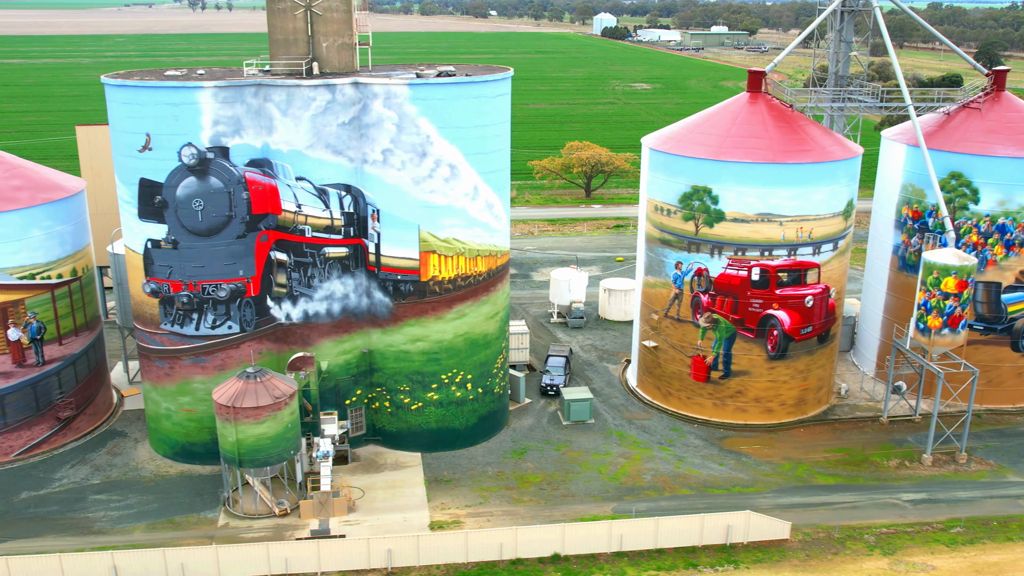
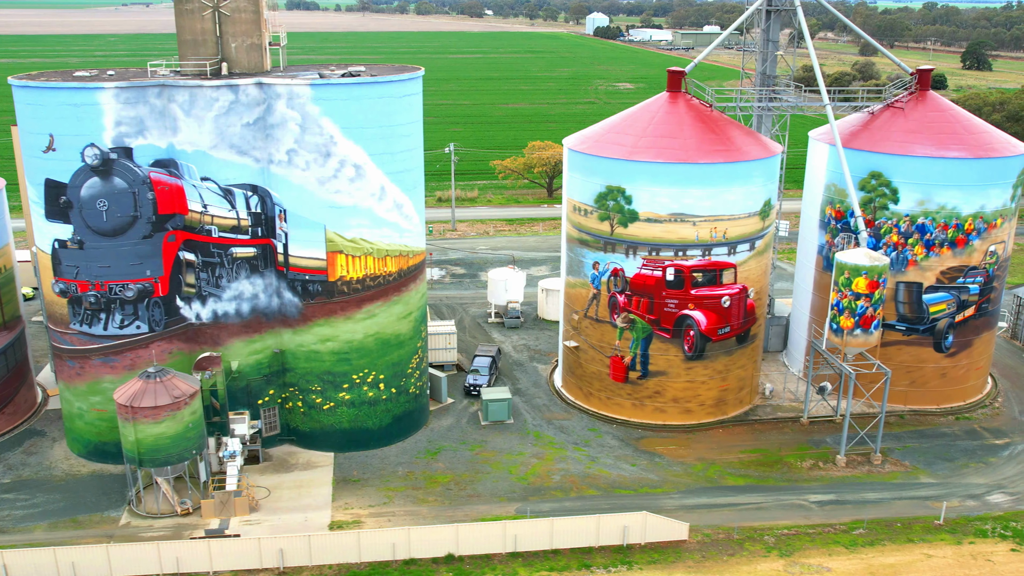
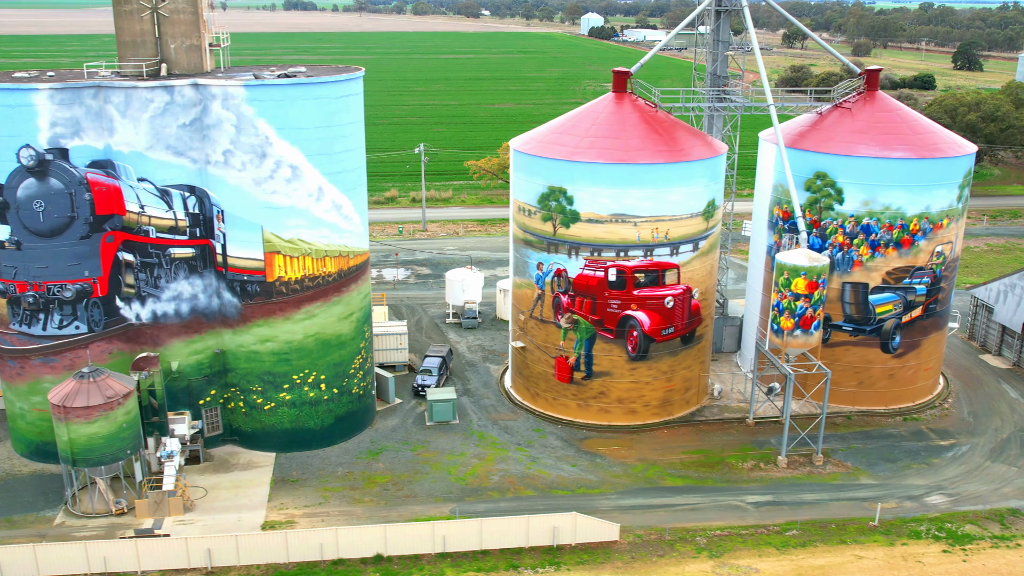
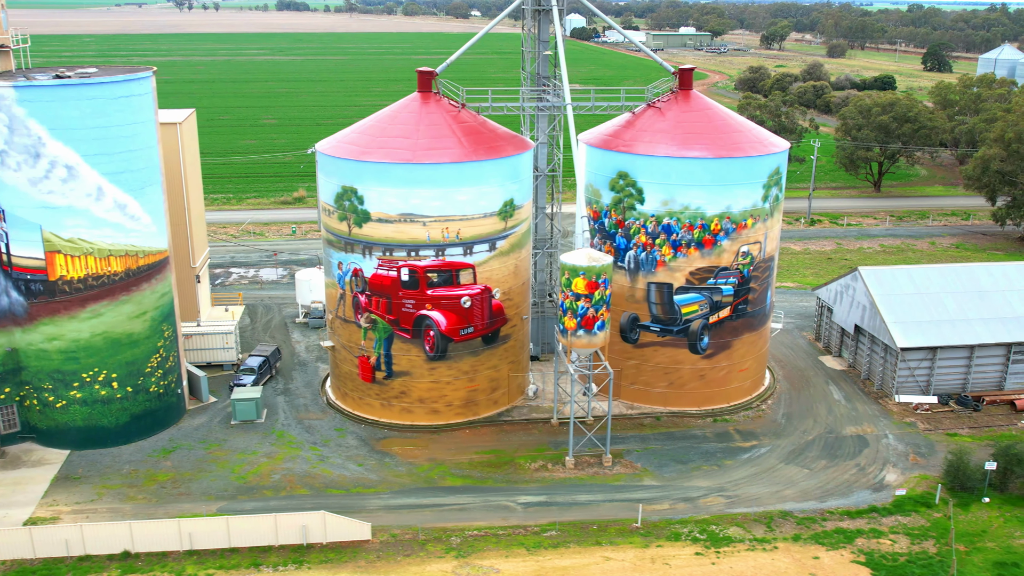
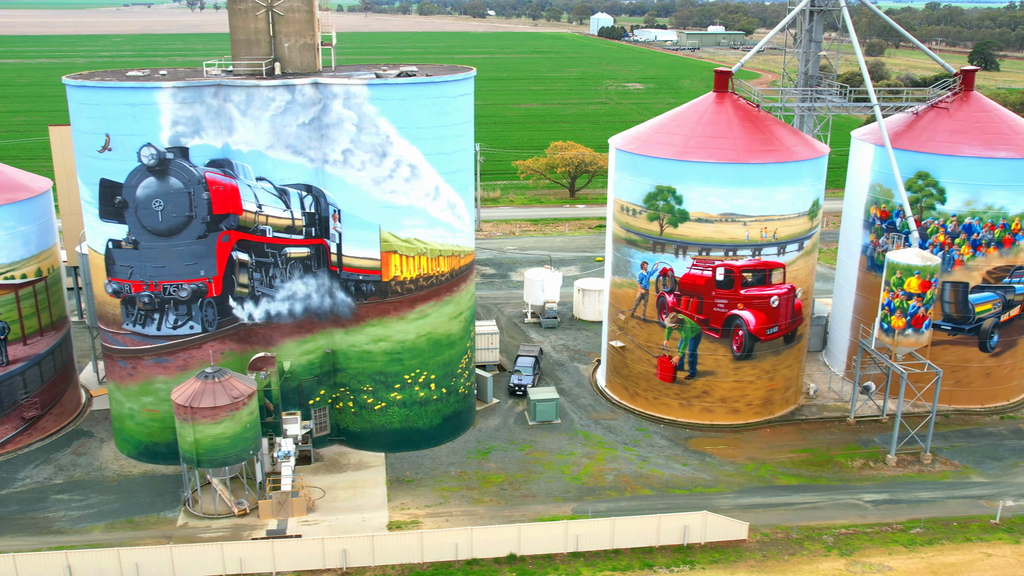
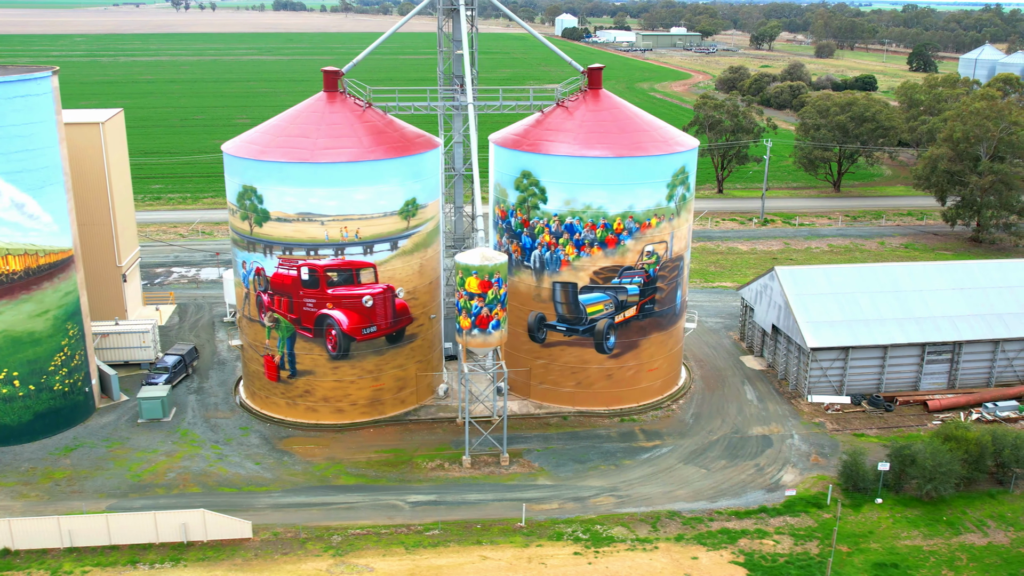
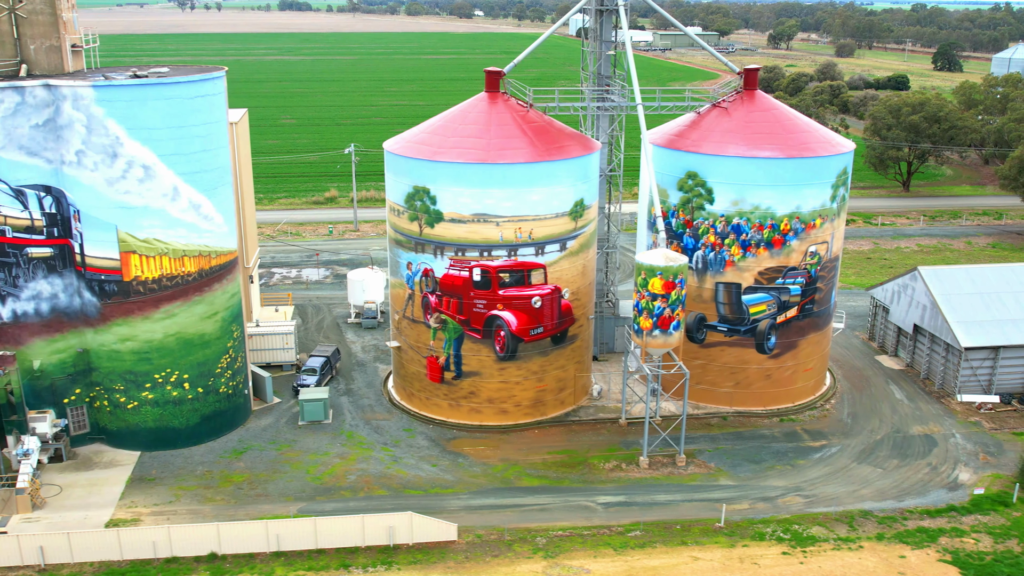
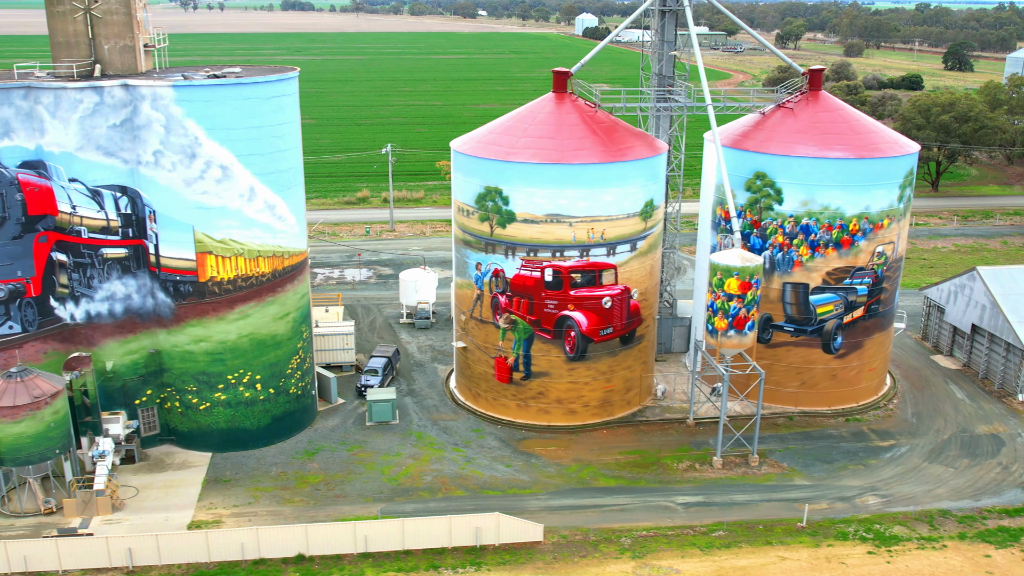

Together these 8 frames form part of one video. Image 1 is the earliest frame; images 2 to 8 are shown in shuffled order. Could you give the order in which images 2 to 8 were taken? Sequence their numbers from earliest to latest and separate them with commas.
5, 2, 3, 8, 7, 4, 6
